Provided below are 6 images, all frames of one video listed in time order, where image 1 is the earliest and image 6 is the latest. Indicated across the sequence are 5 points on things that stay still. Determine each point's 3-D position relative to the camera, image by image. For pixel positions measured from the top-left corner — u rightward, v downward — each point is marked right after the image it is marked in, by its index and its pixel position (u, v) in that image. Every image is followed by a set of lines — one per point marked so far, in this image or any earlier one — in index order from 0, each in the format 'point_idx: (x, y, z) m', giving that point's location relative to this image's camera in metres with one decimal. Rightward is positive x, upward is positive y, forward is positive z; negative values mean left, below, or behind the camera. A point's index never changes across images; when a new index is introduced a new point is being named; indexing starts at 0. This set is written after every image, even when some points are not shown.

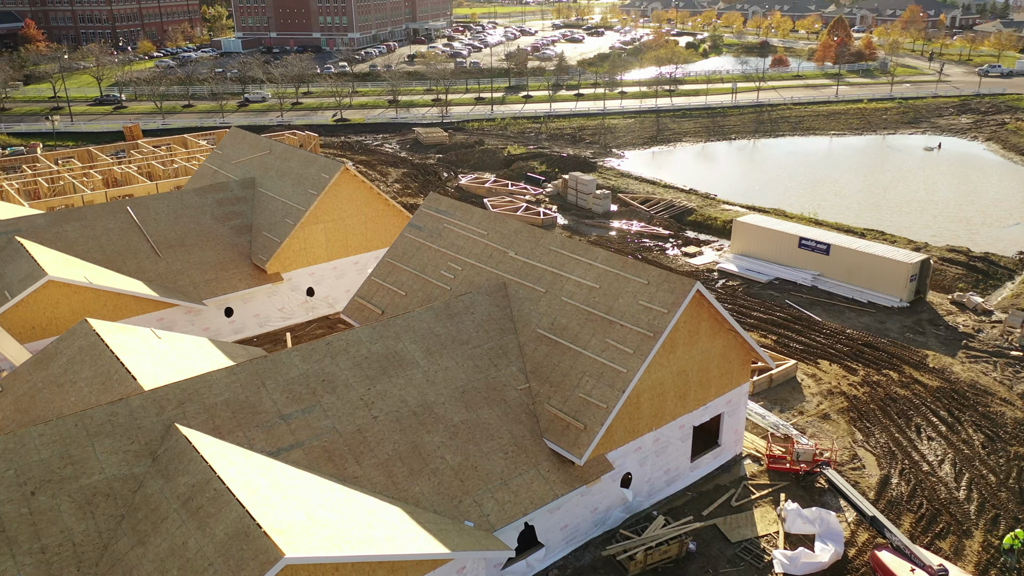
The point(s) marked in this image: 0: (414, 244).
0: (-2.3, +1.1, +19.6) m
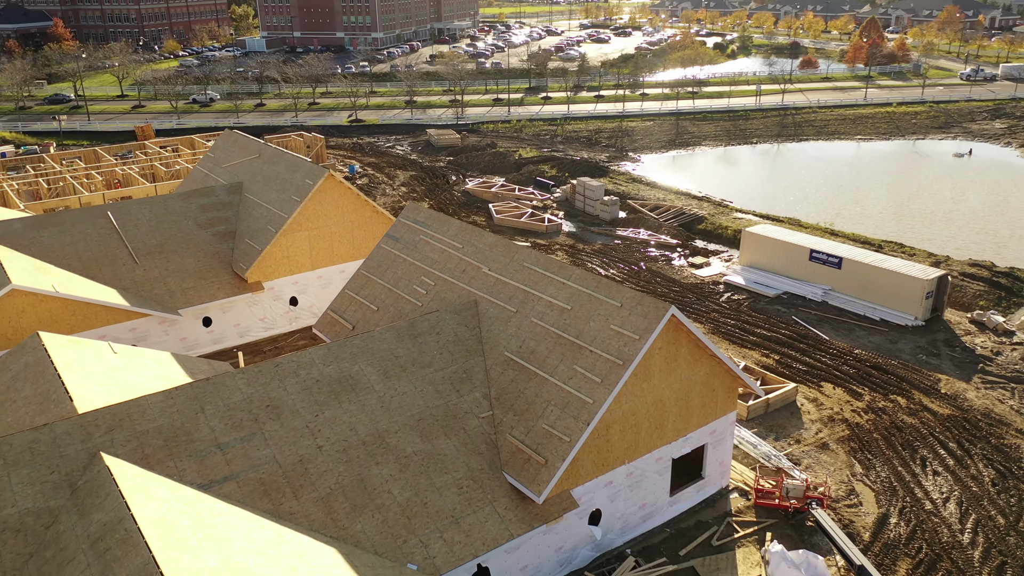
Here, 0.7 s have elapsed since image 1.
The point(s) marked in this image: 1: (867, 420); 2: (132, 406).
0: (-2.8, +0.8, +18.7) m
1: (+8.4, -3.1, +19.4) m
2: (-5.8, -1.8, +12.5) m
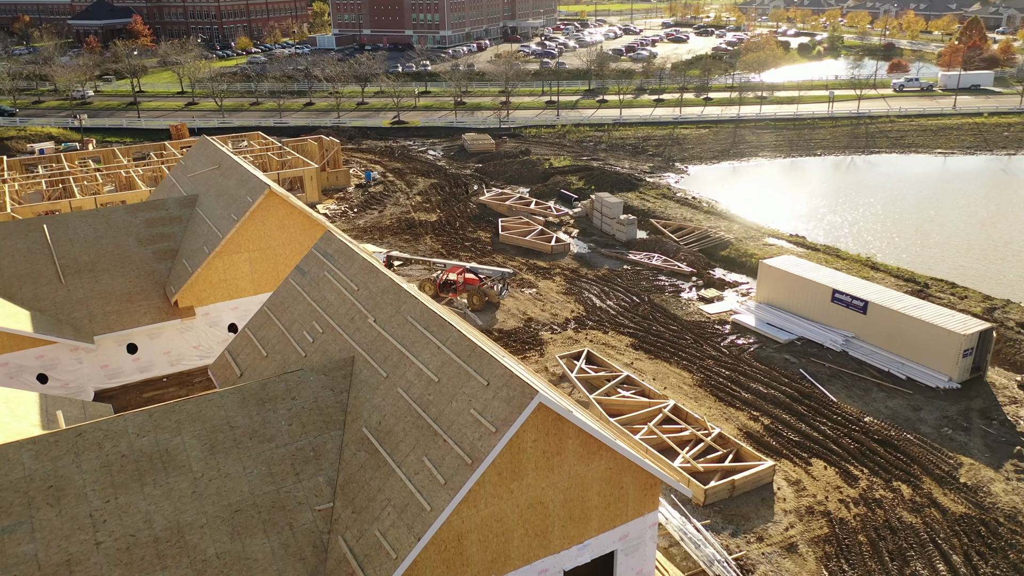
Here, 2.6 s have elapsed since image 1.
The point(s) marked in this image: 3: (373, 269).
0: (-4.4, -0.1, +16.4) m
1: (+6.6, -4.4, +15.9) m
2: (-8.1, -2.5, +10.5) m
3: (-2.5, +0.4, +15.0) m
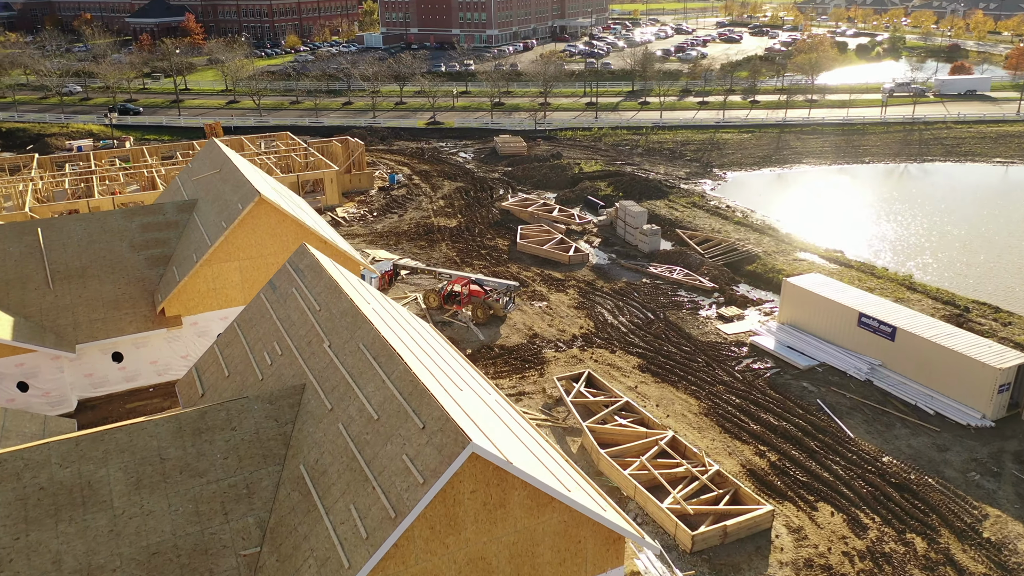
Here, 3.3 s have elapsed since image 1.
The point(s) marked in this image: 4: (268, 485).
0: (-4.8, -0.4, +15.6) m
1: (+6.1, -4.9, +14.4) m
2: (-8.9, -2.7, +10.0) m
3: (-3.0, 0.0, +14.0) m
4: (-3.4, -2.7, +11.5) m
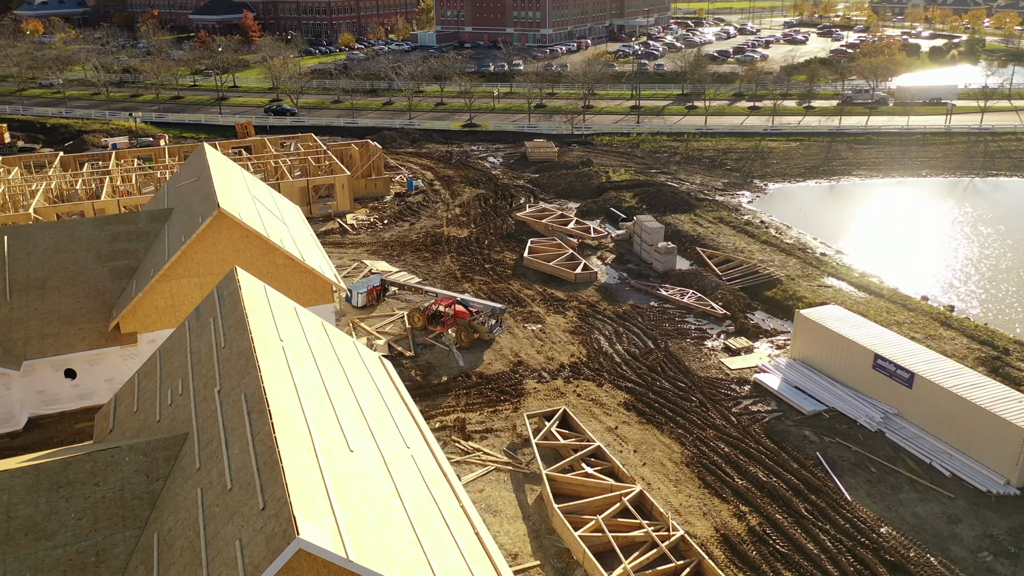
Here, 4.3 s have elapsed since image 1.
0: (-5.8, -0.9, +14.4) m
1: (+4.8, -5.8, +12.4) m
2: (-10.5, -3.1, +9.2) m
3: (-4.2, -0.5, +12.7) m
4: (-4.9, -3.3, +10.2) m
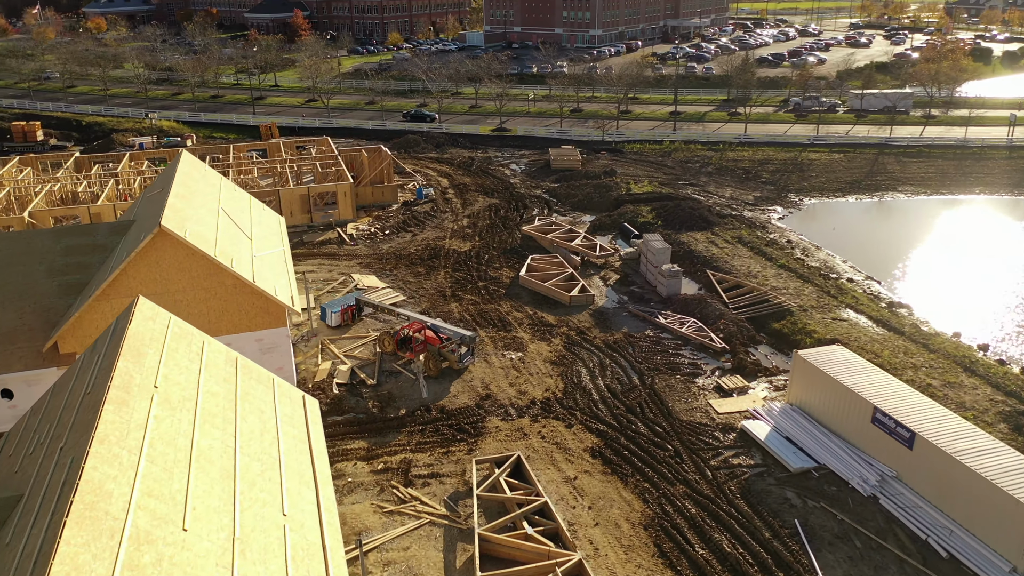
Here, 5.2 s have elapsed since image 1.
0: (-7.1, -1.4, +13.3) m
1: (+3.1, -6.6, +10.5) m
2: (-12.2, -3.5, +8.4) m
3: (-5.6, -1.1, +11.5) m
4: (-6.6, -3.8, +9.0) m
